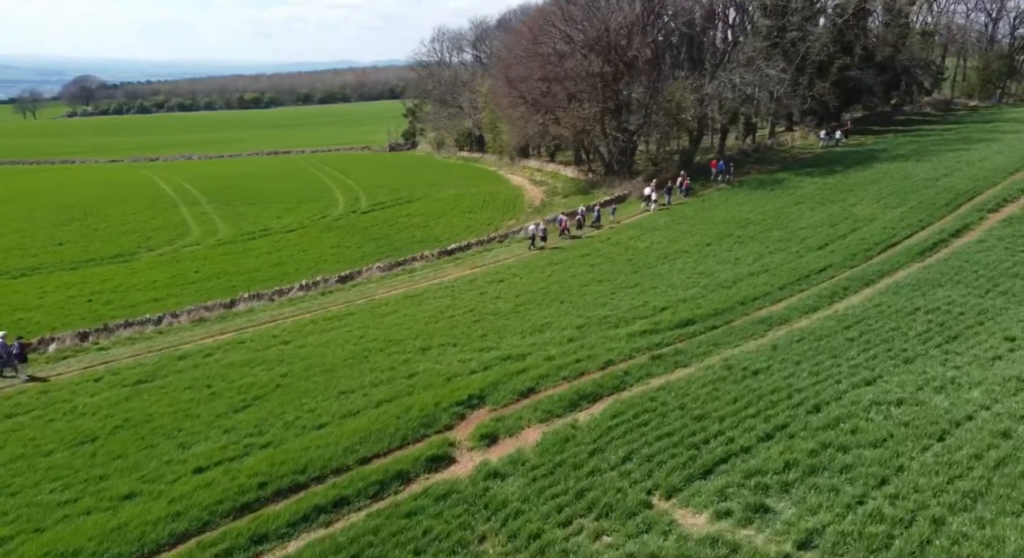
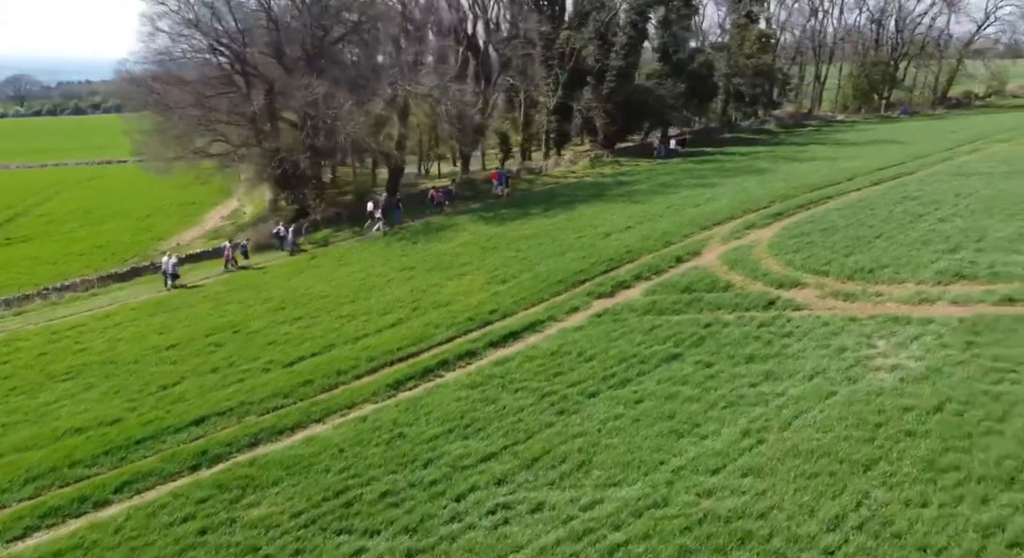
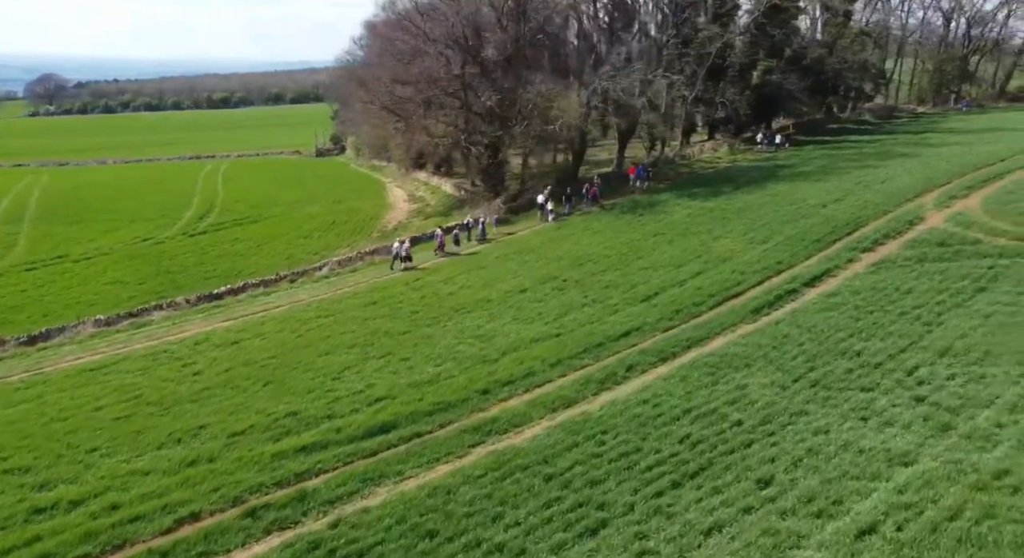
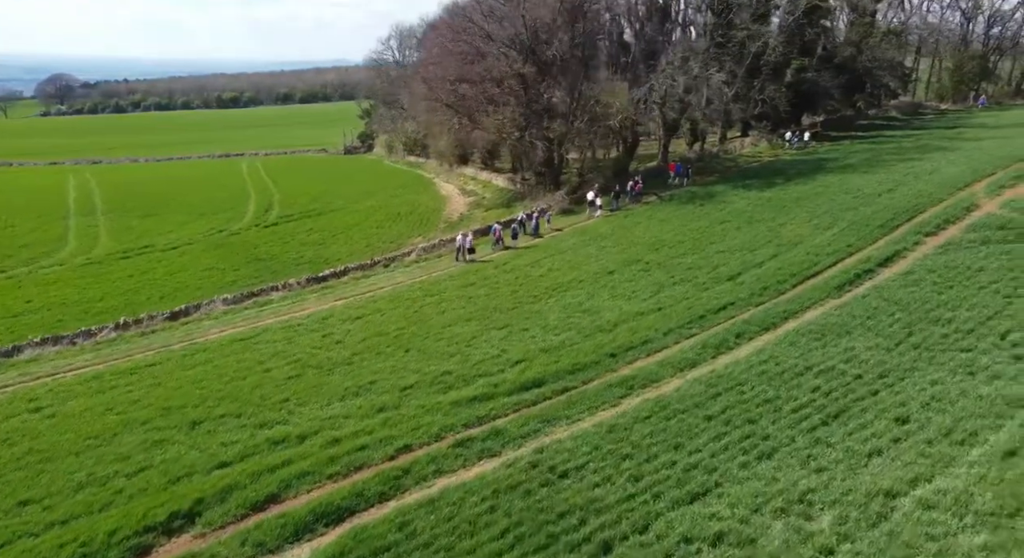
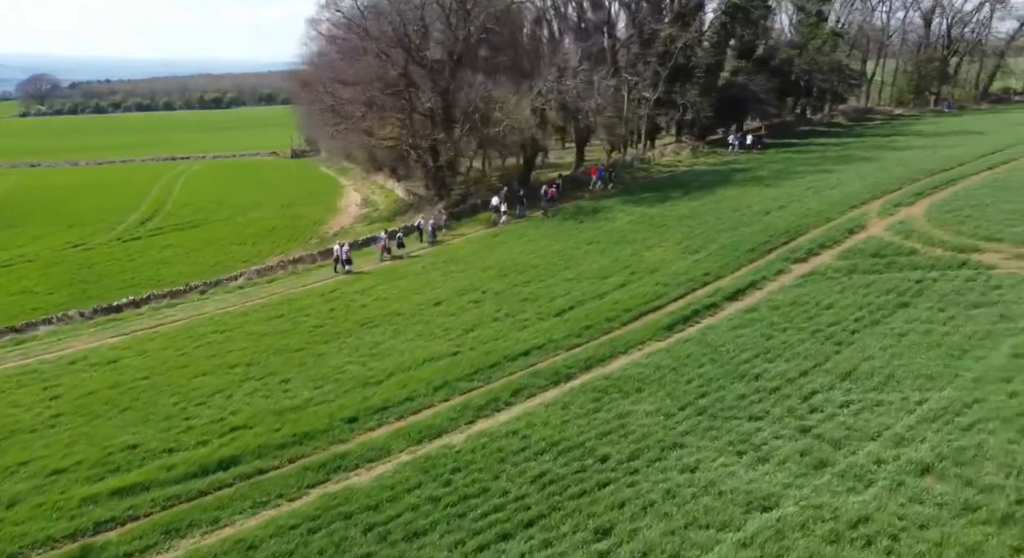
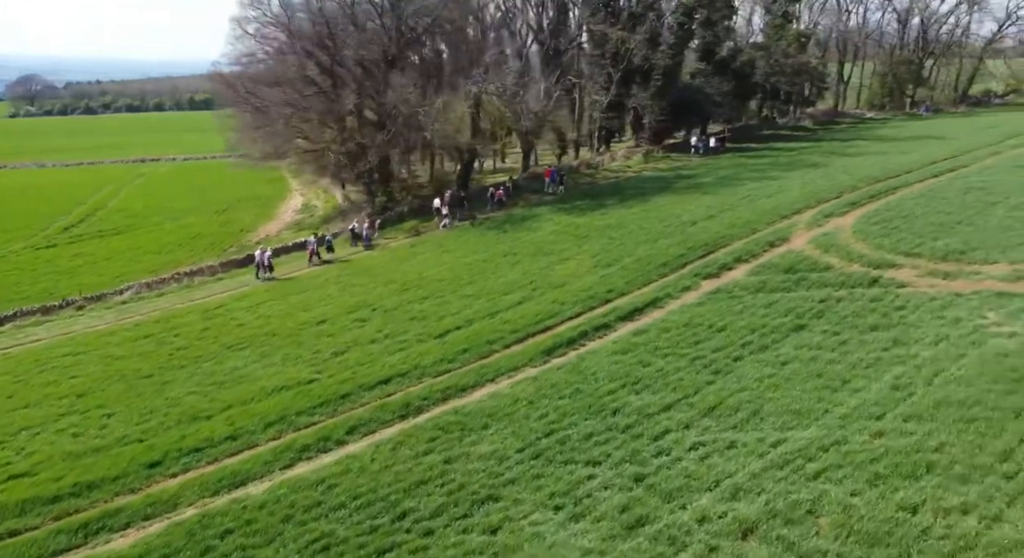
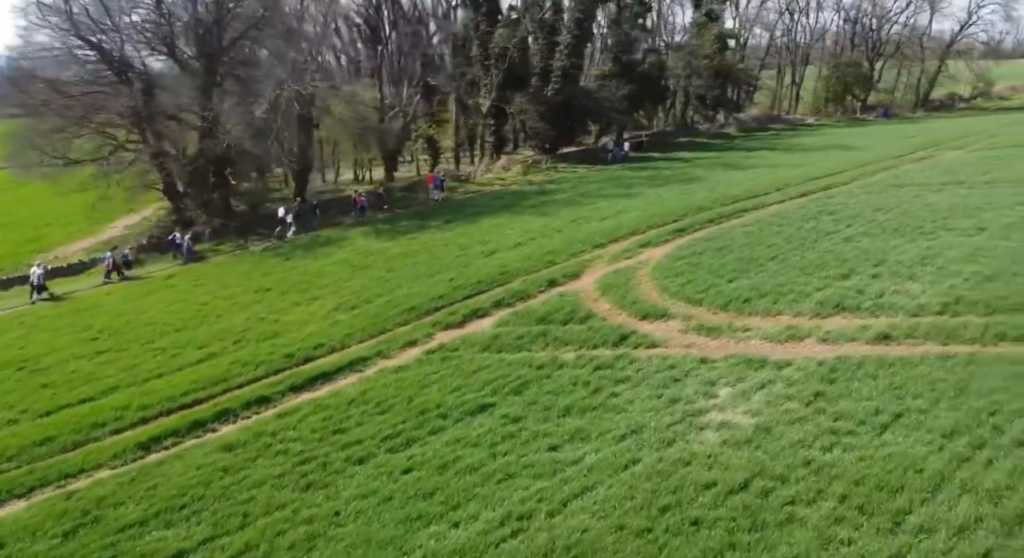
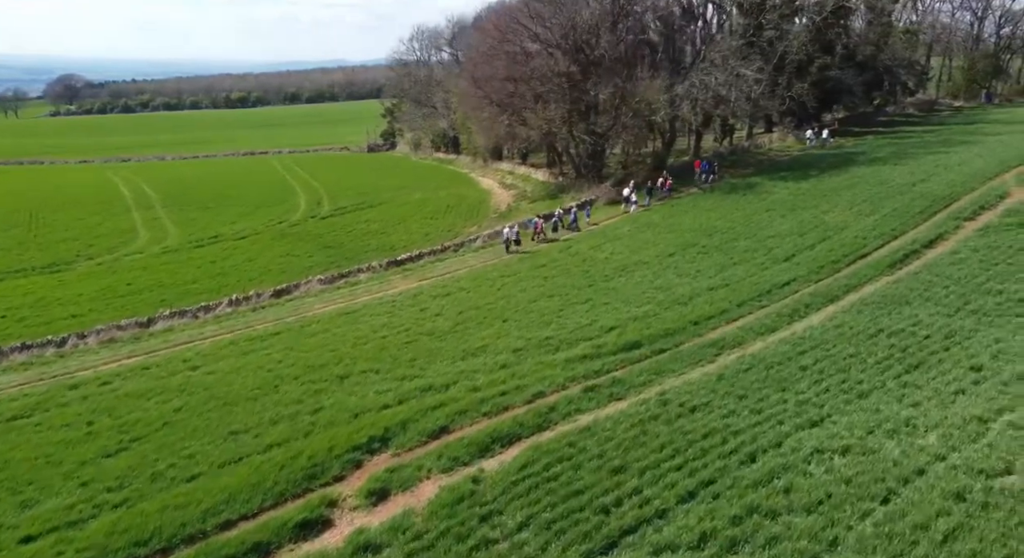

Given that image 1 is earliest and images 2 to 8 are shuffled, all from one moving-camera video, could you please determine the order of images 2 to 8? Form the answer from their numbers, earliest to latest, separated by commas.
8, 4, 3, 5, 6, 2, 7
